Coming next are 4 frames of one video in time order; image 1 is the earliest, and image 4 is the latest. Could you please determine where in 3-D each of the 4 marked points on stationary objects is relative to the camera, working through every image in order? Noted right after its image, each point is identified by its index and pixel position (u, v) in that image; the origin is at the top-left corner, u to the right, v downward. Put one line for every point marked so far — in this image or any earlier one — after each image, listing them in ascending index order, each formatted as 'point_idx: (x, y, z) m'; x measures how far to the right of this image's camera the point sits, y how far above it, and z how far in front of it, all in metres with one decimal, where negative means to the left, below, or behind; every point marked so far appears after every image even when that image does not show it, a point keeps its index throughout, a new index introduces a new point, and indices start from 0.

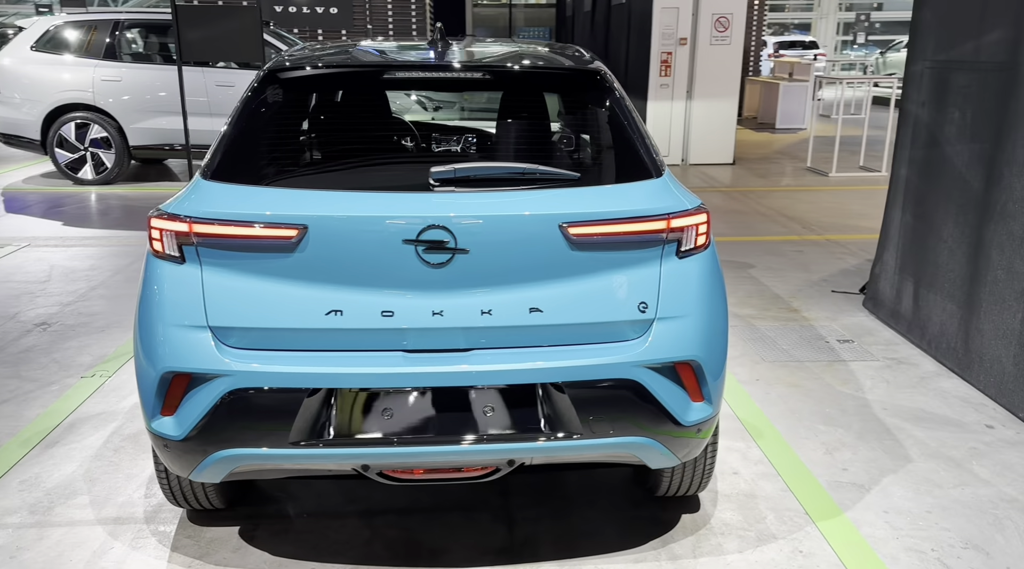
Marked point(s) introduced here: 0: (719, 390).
0: (+0.6, -0.3, +2.5) m
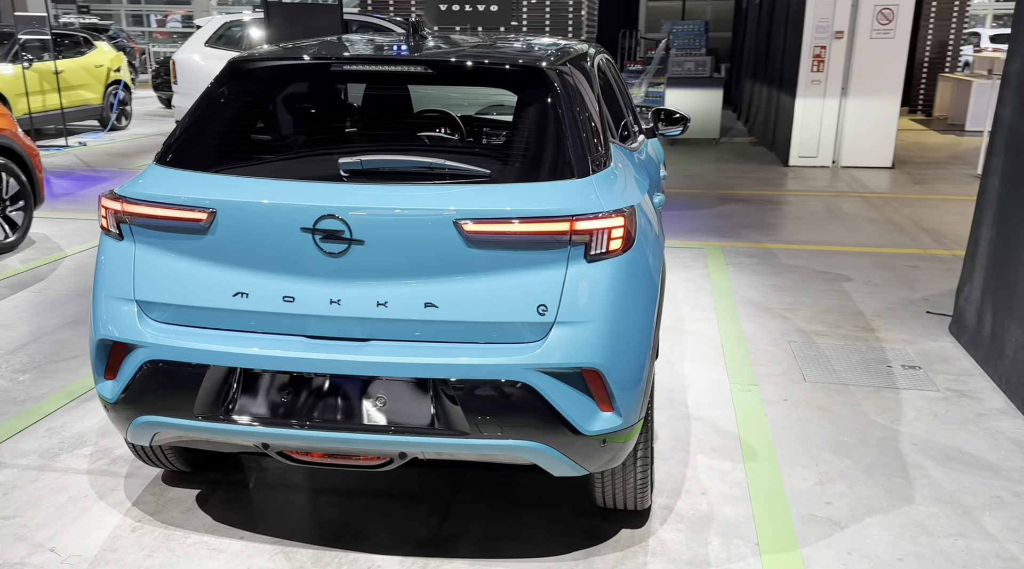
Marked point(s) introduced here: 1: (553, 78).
0: (+0.3, -0.3, +2.3) m
1: (+0.1, +0.6, +2.6) m
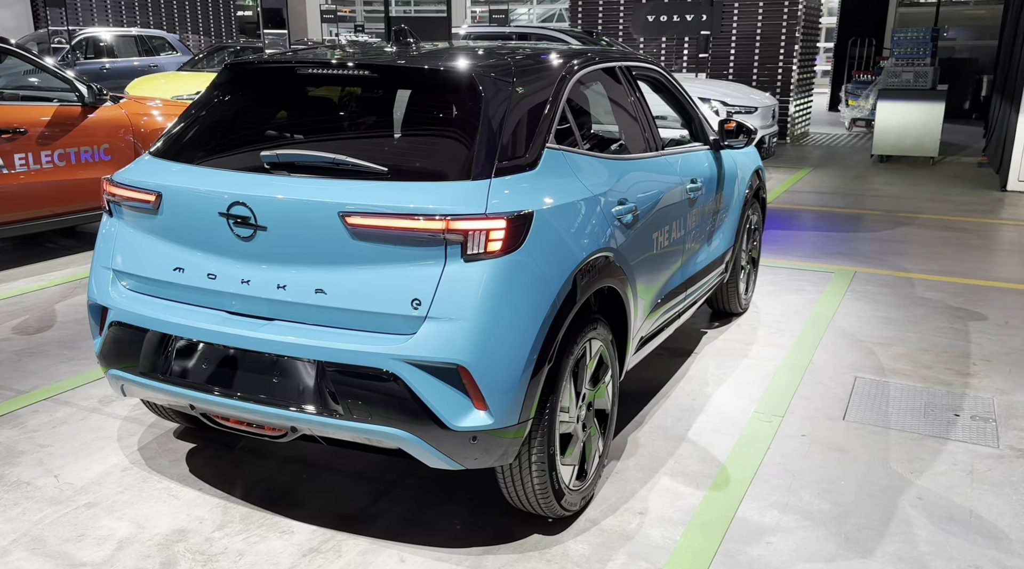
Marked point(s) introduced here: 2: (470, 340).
0: (0.0, -0.3, +2.4) m
1: (-0.1, +0.7, +2.6) m
2: (-0.1, -0.2, +2.3) m
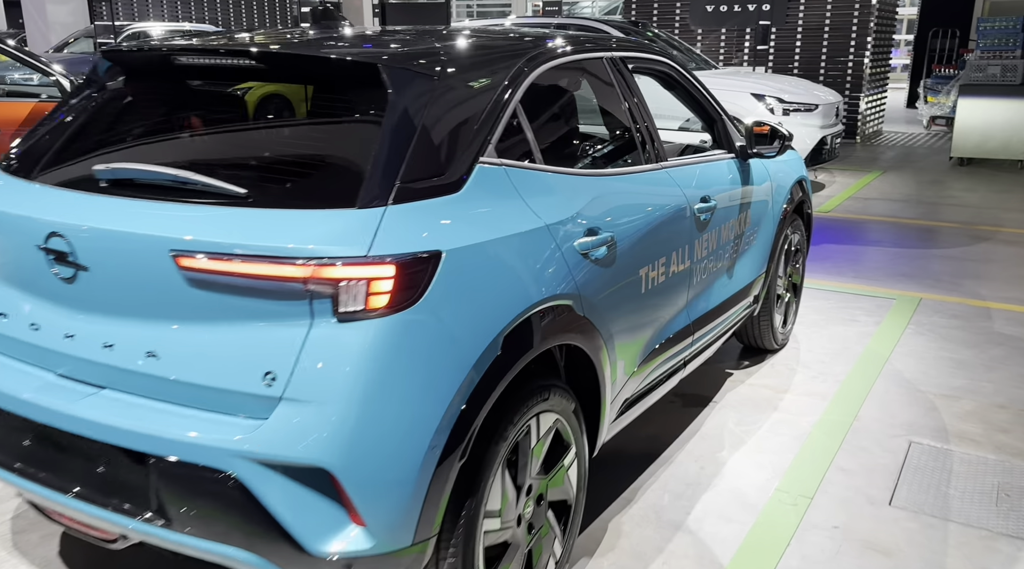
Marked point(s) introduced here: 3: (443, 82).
0: (-0.2, -0.5, +1.7) m
1: (-0.3, +0.5, +2.0) m
2: (-0.3, -0.3, +1.6) m
3: (-0.2, +0.5, +2.0) m
